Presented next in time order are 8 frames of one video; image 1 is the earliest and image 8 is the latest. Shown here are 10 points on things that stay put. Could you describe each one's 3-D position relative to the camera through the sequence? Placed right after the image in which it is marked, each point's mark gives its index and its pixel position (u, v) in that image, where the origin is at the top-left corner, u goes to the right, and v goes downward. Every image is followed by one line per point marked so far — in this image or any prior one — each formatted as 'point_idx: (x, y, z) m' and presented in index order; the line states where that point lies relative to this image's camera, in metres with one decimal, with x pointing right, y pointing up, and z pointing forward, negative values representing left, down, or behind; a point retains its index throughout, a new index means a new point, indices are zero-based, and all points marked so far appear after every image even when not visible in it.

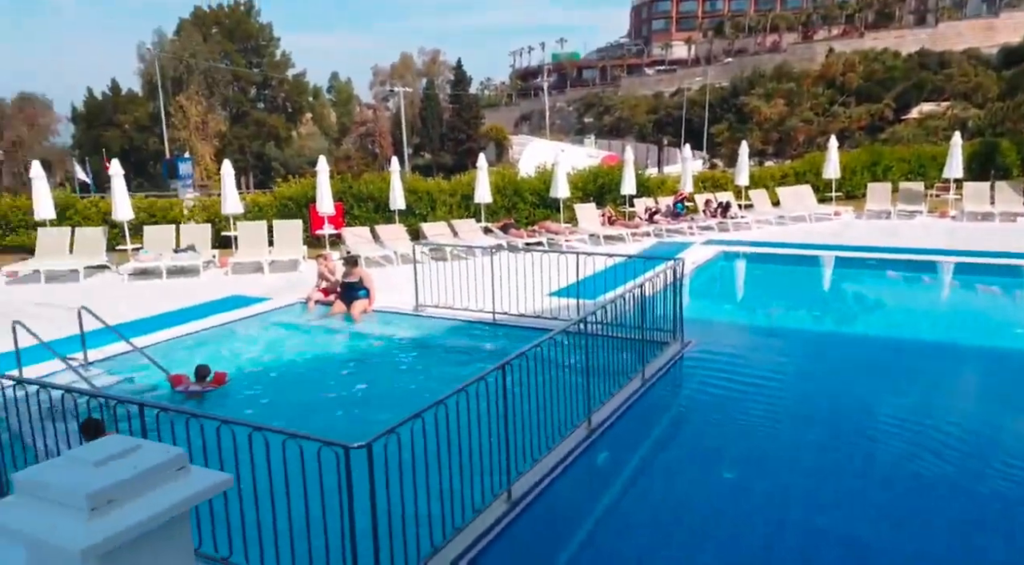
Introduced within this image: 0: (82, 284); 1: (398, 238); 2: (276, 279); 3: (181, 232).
0: (-5.9, 0.0, +11.1) m
1: (-1.9, +0.7, +13.4) m
2: (-3.3, 0.0, +11.2) m
3: (-4.9, +0.8, +12.0) m
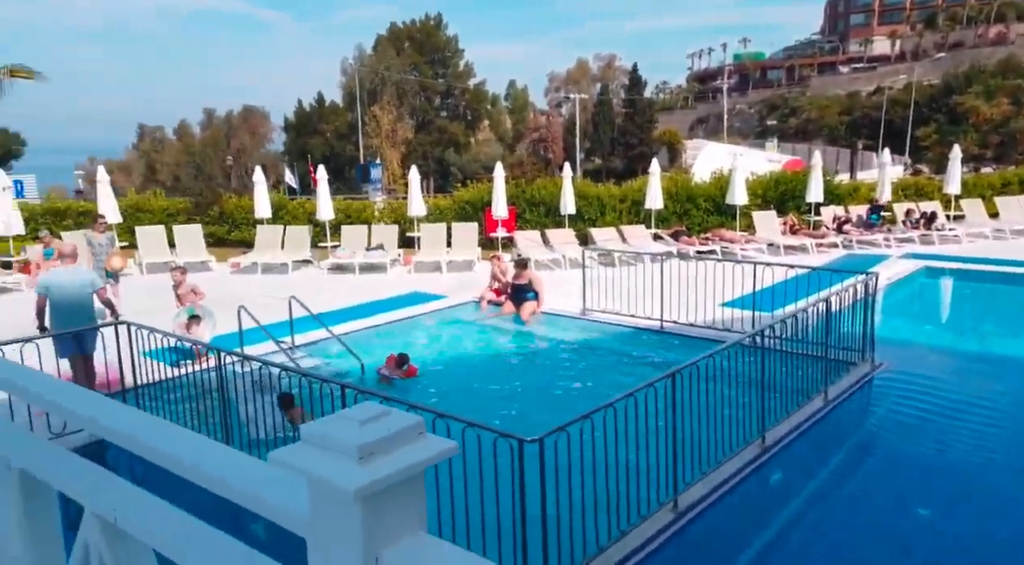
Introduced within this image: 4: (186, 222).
0: (-3.4, +0.1, +12.3) m
1: (+1.0, +0.7, +13.7) m
2: (-0.9, +0.1, +11.8) m
3: (-2.2, +0.8, +12.9) m
4: (-7.0, +1.4, +17.5) m
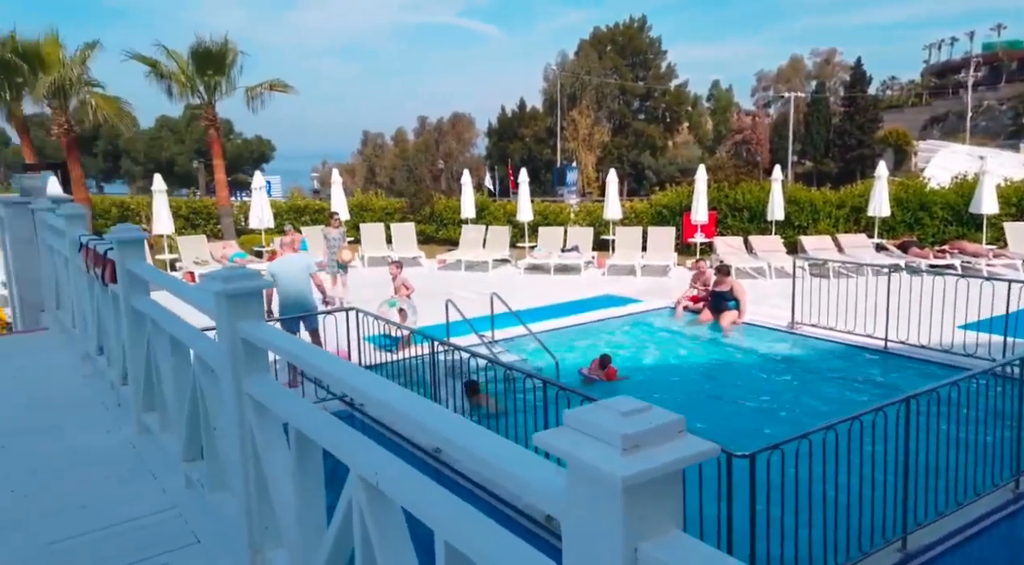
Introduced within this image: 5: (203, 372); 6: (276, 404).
0: (-0.4, +0.1, +12.7) m
1: (+4.3, +0.5, +13.1) m
2: (+2.0, 0.0, +11.7) m
3: (+1.0, +0.8, +13.0) m
4: (-2.6, +1.4, +18.6) m
5: (-1.1, -0.3, +2.9) m
6: (-0.7, -0.3, +2.2) m
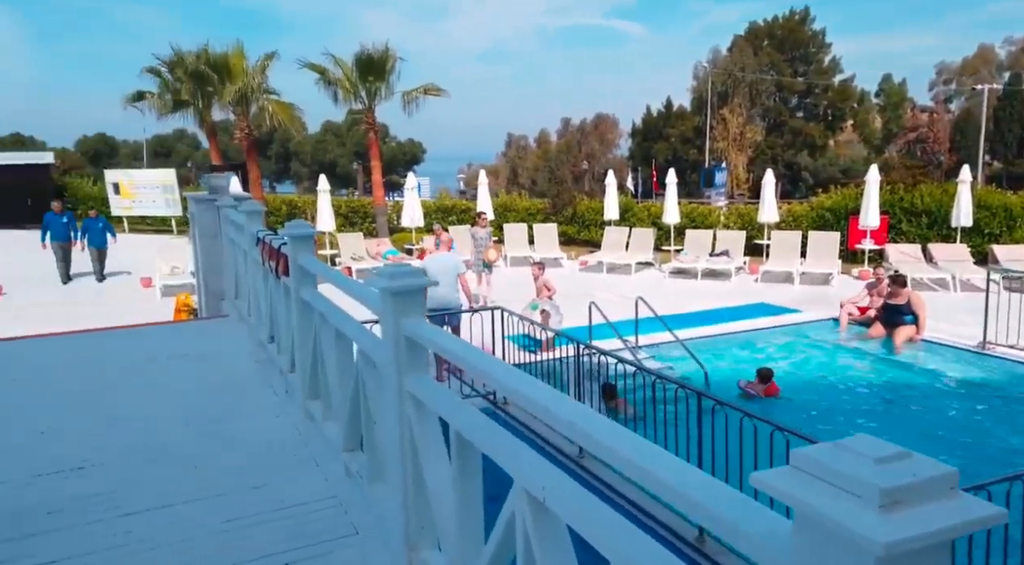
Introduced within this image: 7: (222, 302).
0: (+1.9, +0.1, +12.5) m
1: (+6.5, +0.4, +12.0) m
2: (+4.0, -0.1, +11.1) m
3: (+3.3, +0.7, +12.6) m
4: (+0.8, +1.4, +18.7) m
5: (-0.5, -0.3, +2.9) m
6: (-0.2, -0.3, +2.2) m
7: (-3.0, -0.2, +8.5) m
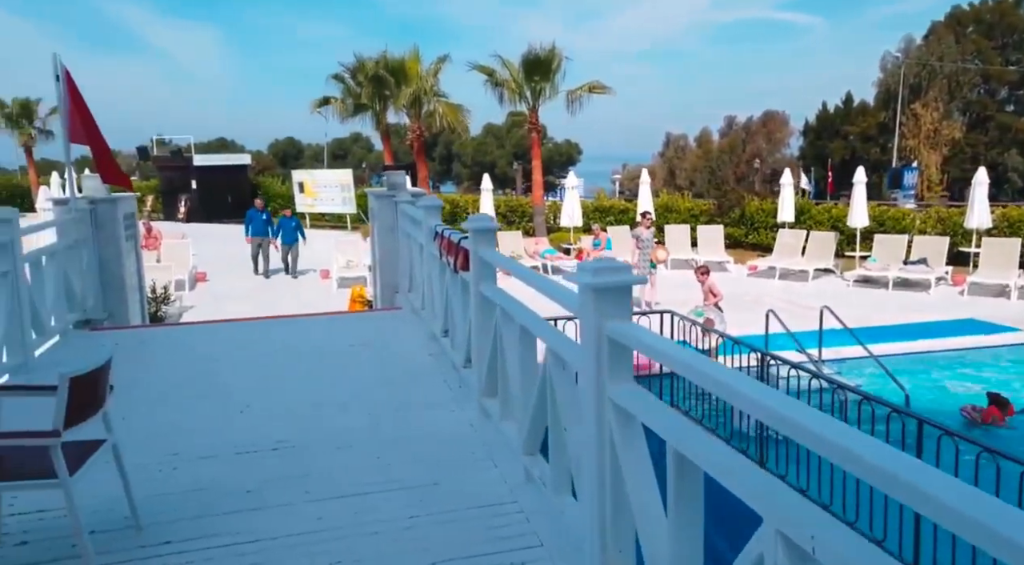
0: (+4.4, 0.0, +11.7) m
1: (+8.8, +0.1, +10.4) m
2: (+6.2, -0.3, +9.9) m
3: (+5.7, +0.6, +11.5) m
4: (+4.5, +1.3, +18.0) m
5: (+0.2, -0.3, +2.7) m
6: (+0.3, -0.3, +2.0) m
7: (-1.3, -0.1, +8.7) m
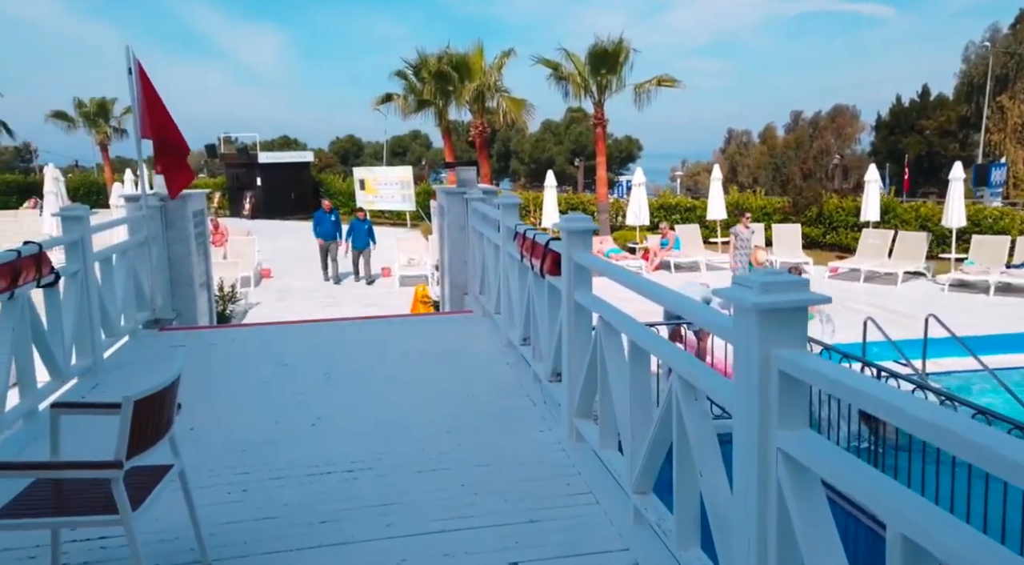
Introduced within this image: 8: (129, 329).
0: (+5.3, -0.1, +11.0) m
1: (+9.7, 0.0, +9.4) m
2: (+7.0, -0.3, +9.1) m
3: (+6.7, +0.5, +10.7) m
4: (+5.9, +1.3, +17.3) m
5: (+0.5, -0.3, +2.4) m
6: (+0.6, -0.4, +1.6) m
7: (-0.5, -0.2, +8.4) m
8: (-3.3, -0.4, +6.9) m
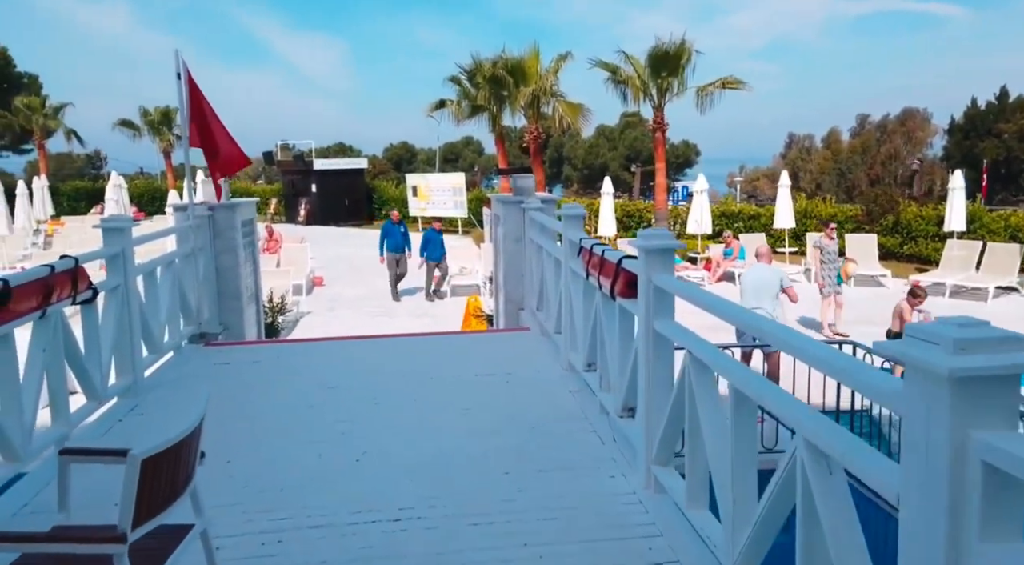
0: (+6.1, -0.3, +10.2) m
1: (+10.3, -0.2, +8.3) m
2: (+7.6, -0.5, +8.1) m
3: (+7.4, +0.3, +9.8) m
4: (+7.0, +1.1, +16.4) m
5: (+0.7, -0.4, +1.9) m
6: (+0.8, -0.5, +1.1) m
7: (+0.1, -0.3, +7.9) m
8: (-2.8, -0.5, +6.6) m
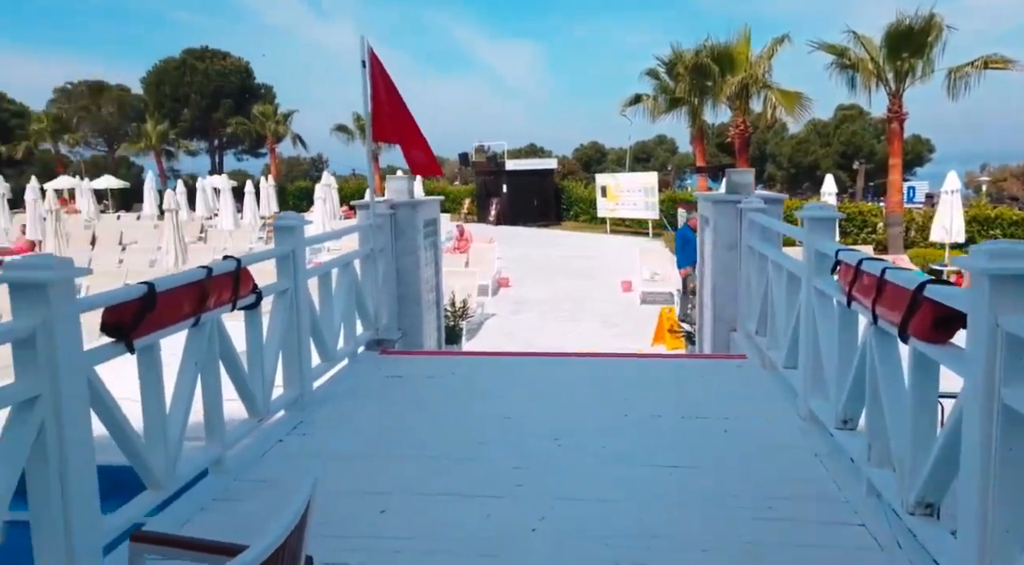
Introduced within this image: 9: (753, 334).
0: (+8.2, -0.6, +7.6) m
1: (+11.9, -0.6, +4.7) m
2: (+9.3, -0.9, +5.2) m
3: (+9.5, -0.1, +6.9) m
4: (+10.6, +0.7, +13.4) m
5: (+1.1, -0.5, +0.7) m
6: (+1.0, -0.6, -0.1) m
7: (+1.9, -0.4, +6.7) m
8: (-1.3, -0.5, +6.1) m
9: (+1.7, -0.4, +5.6) m
